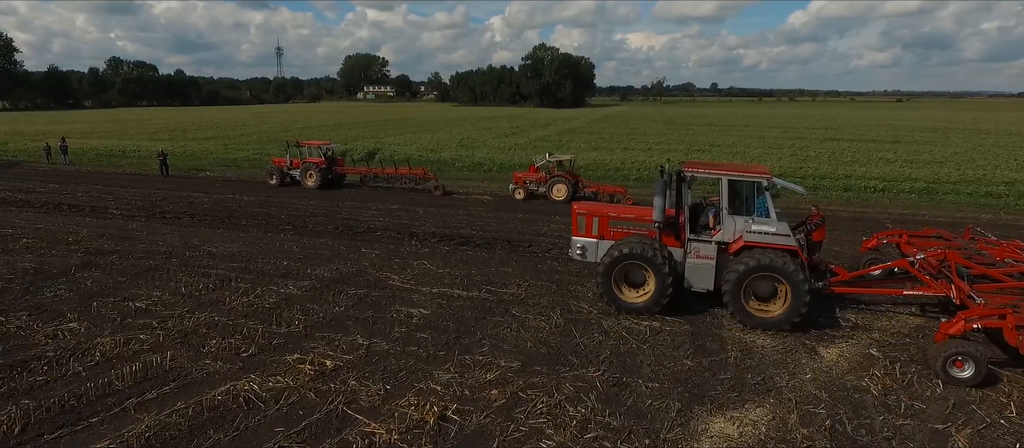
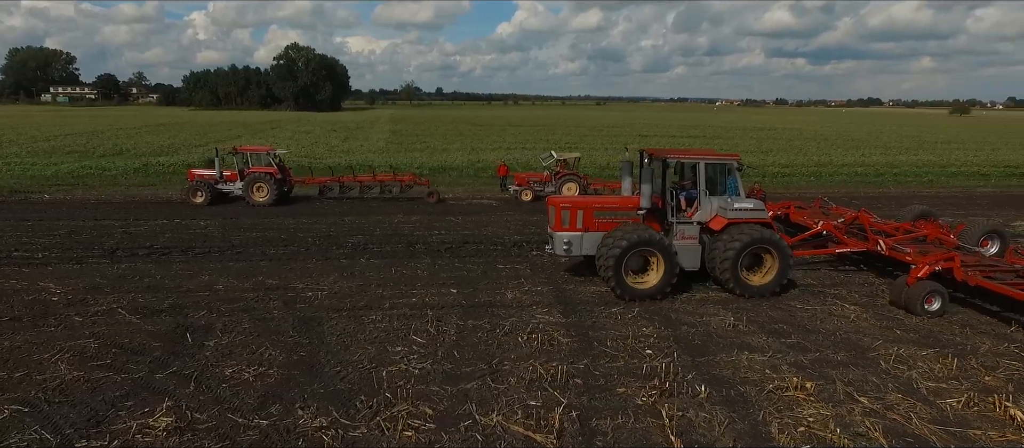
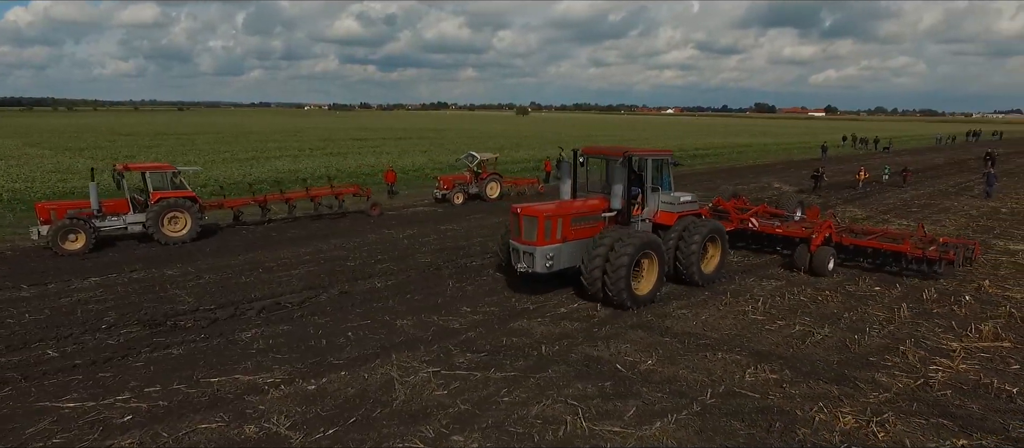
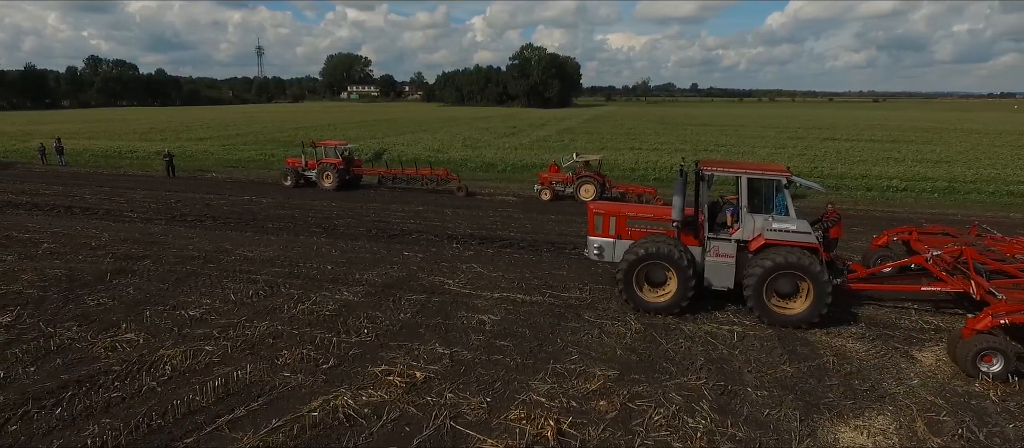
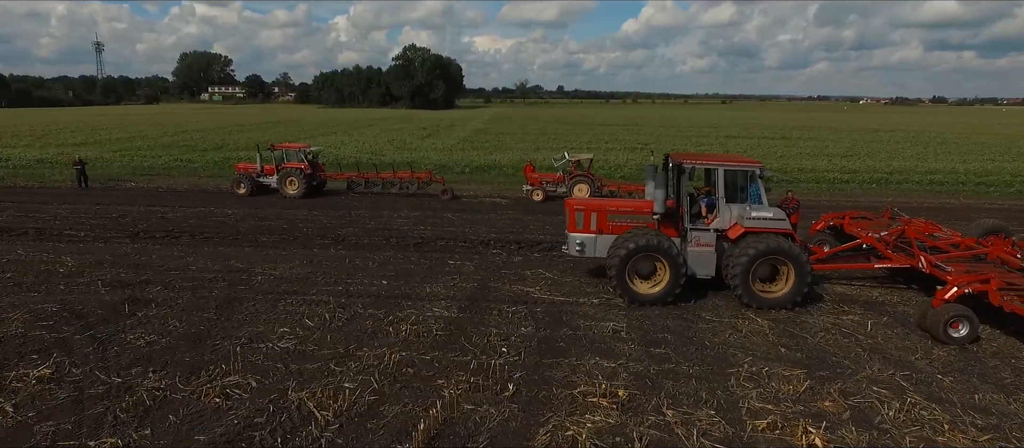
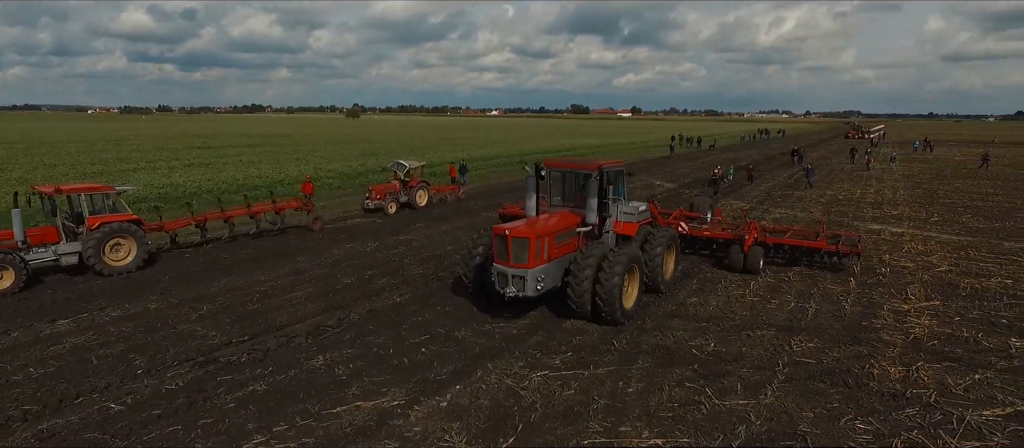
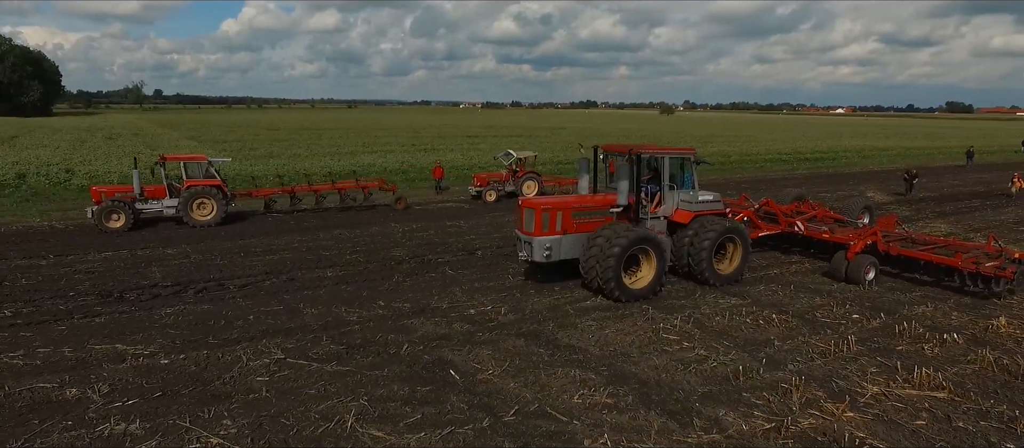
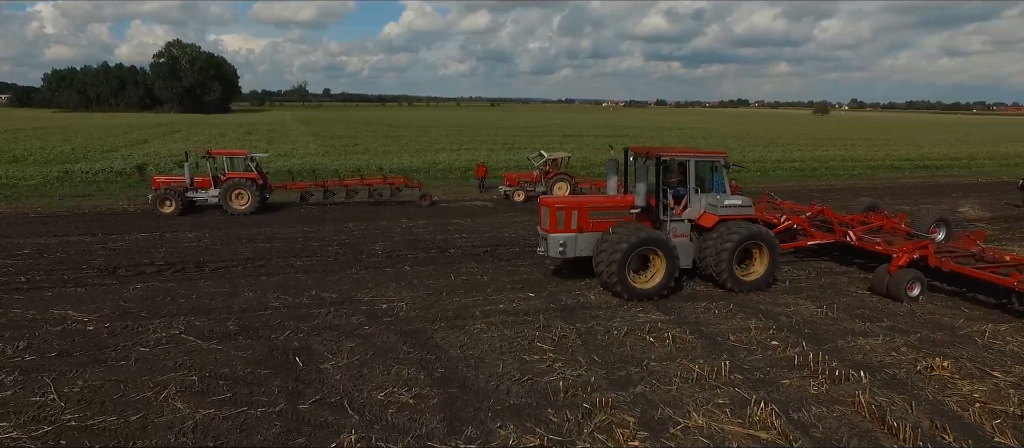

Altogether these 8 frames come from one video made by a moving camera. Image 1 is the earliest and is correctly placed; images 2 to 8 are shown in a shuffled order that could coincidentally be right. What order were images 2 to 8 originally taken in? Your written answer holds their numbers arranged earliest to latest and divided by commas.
4, 5, 2, 8, 7, 3, 6
